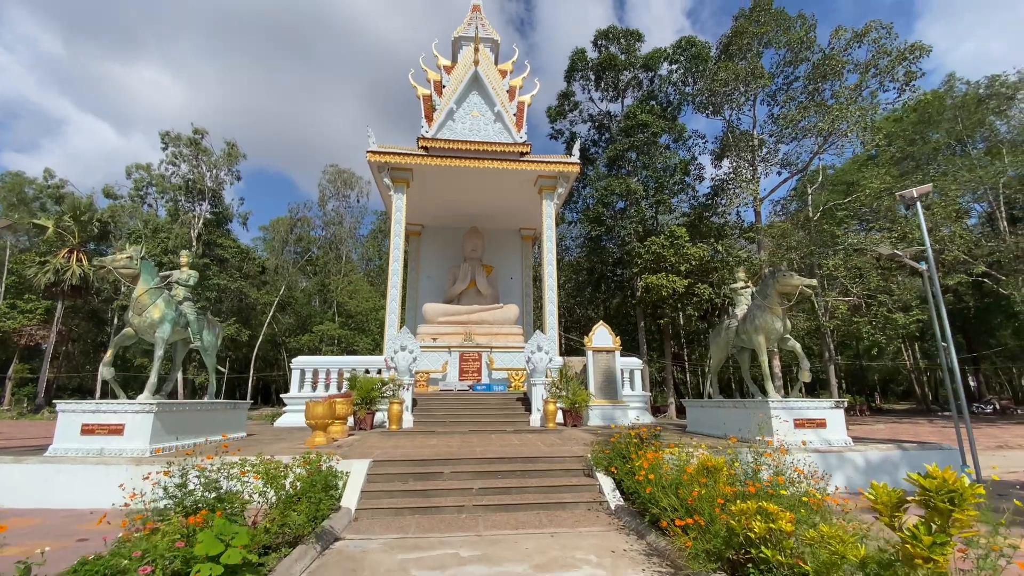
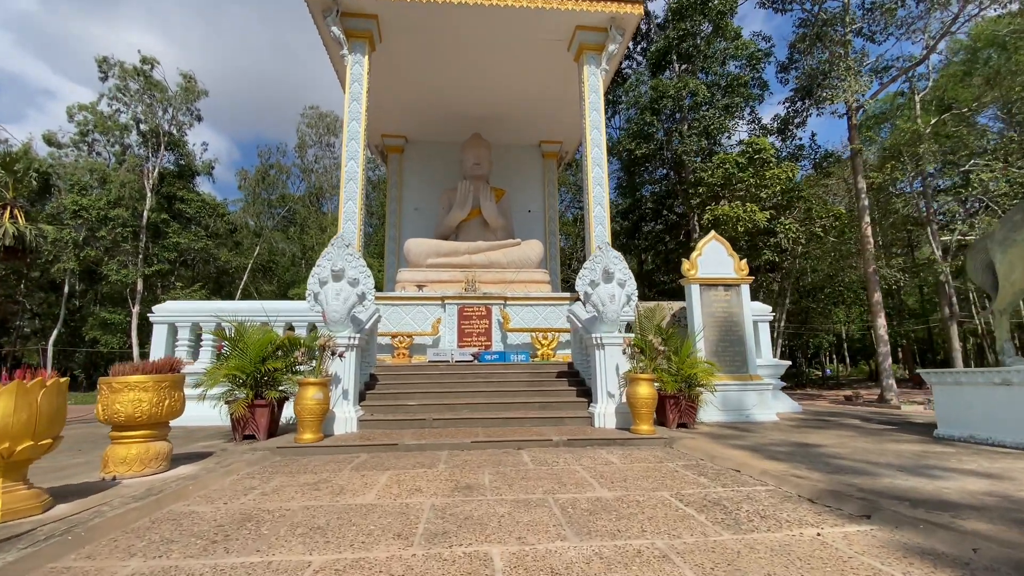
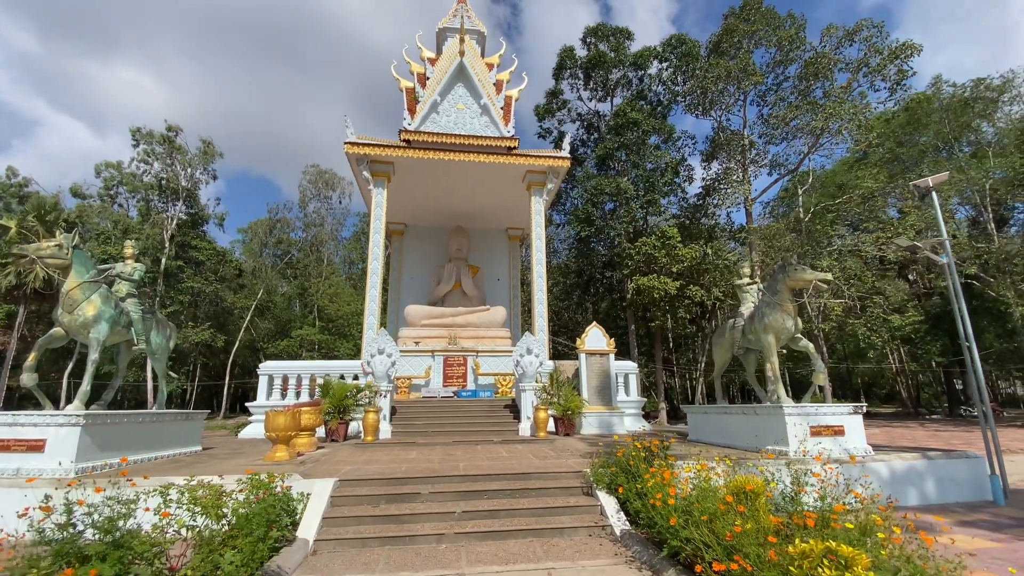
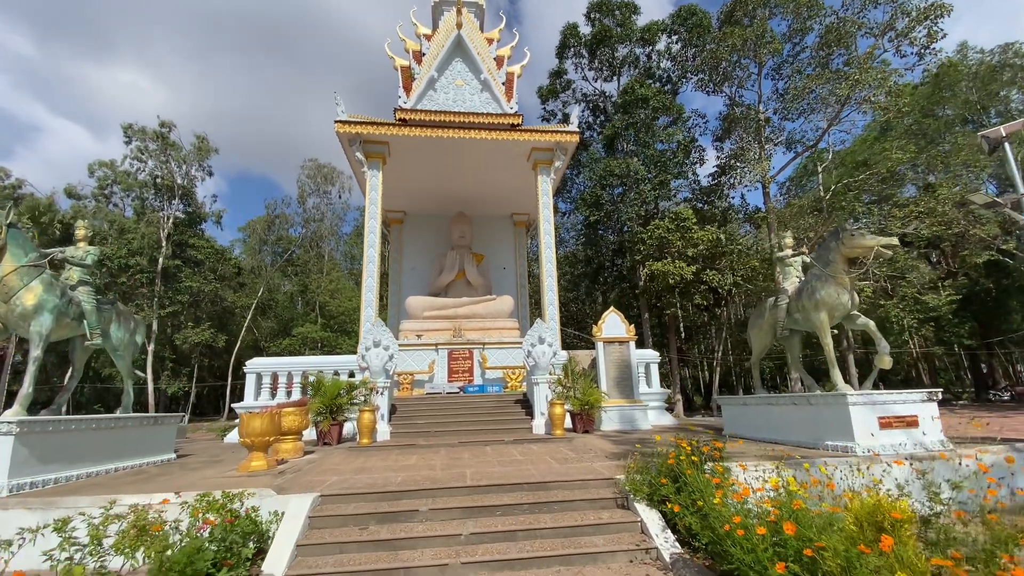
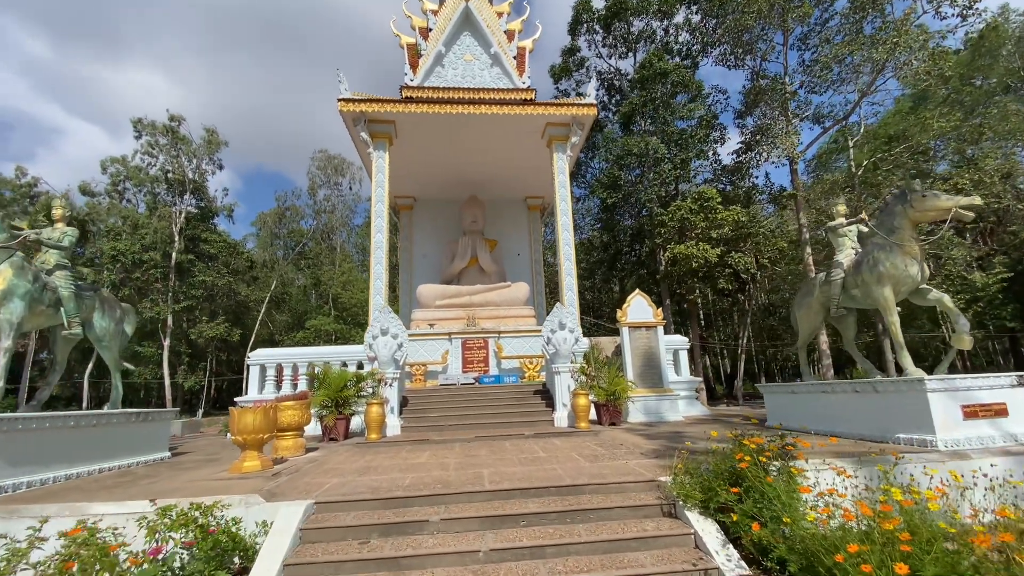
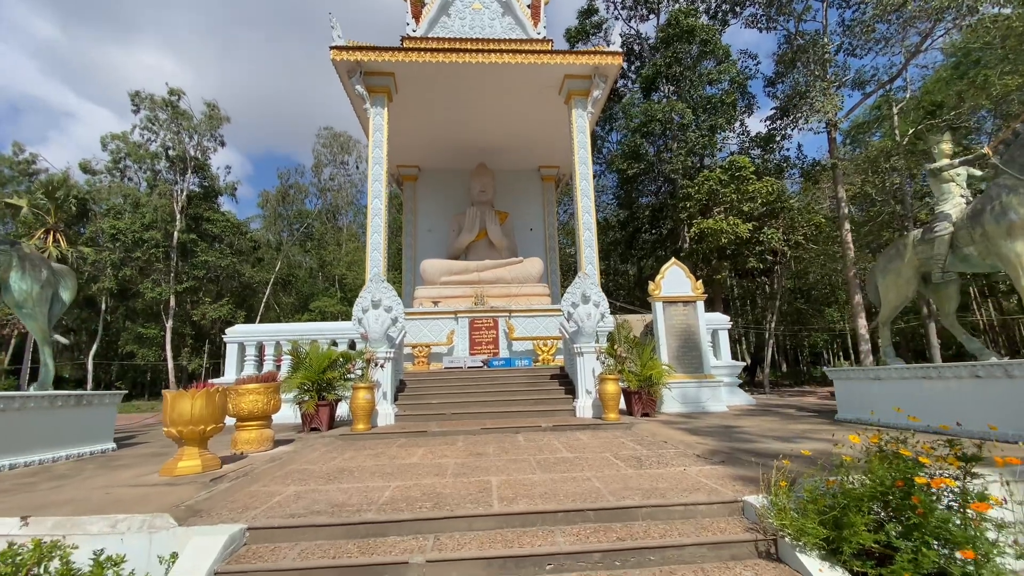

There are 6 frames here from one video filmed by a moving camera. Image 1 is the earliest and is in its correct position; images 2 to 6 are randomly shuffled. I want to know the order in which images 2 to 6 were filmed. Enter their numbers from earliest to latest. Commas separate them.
3, 4, 5, 6, 2
